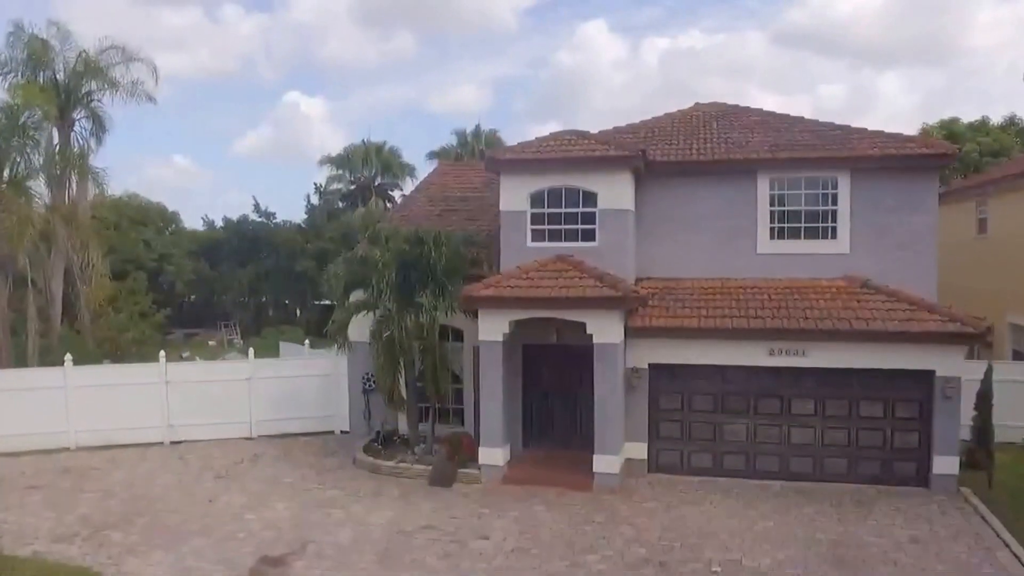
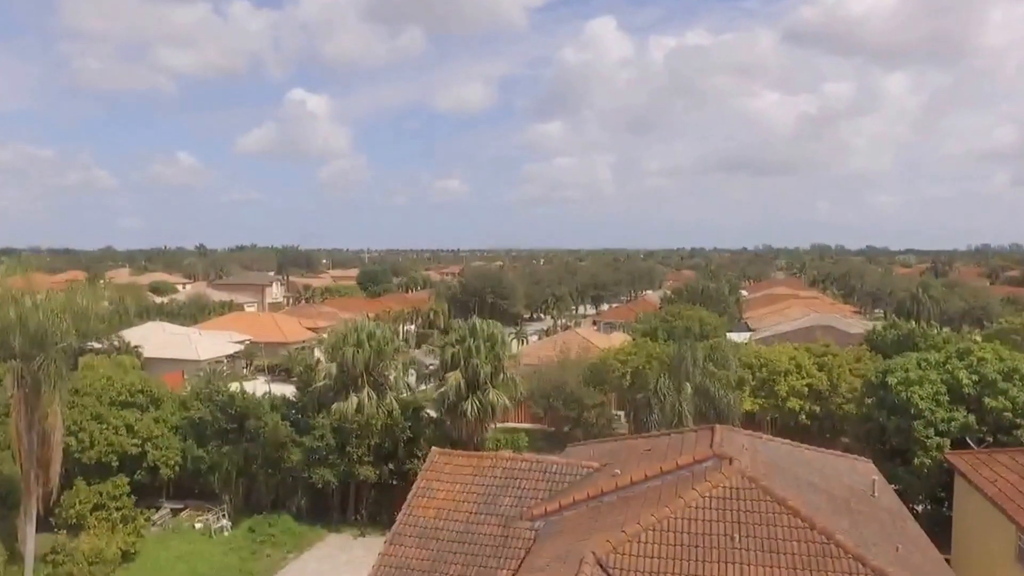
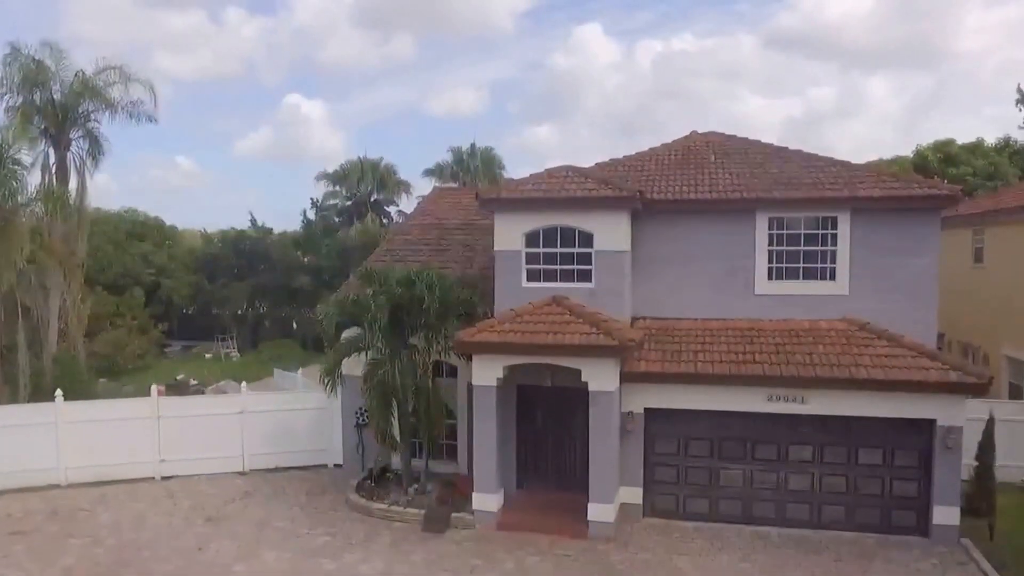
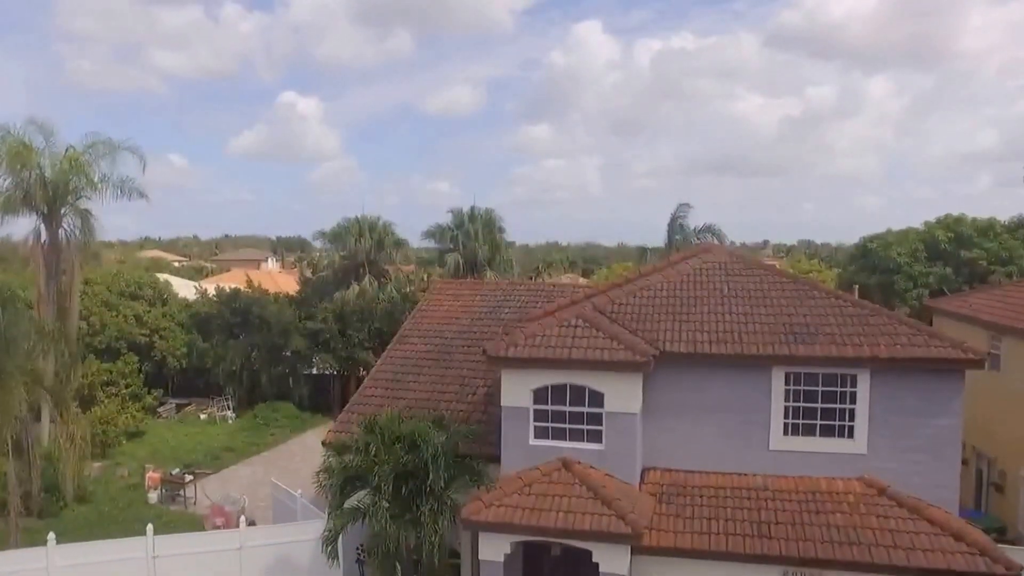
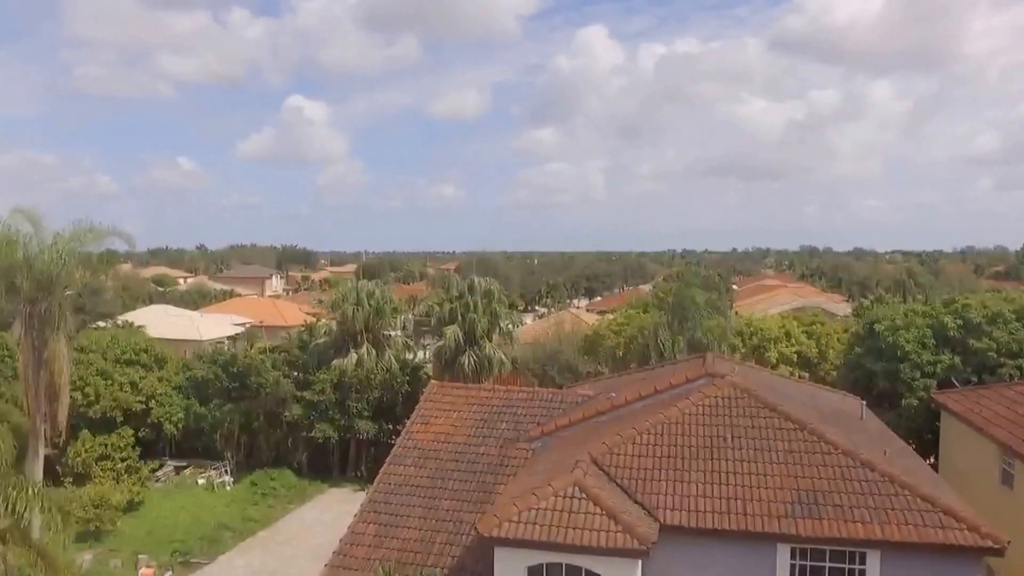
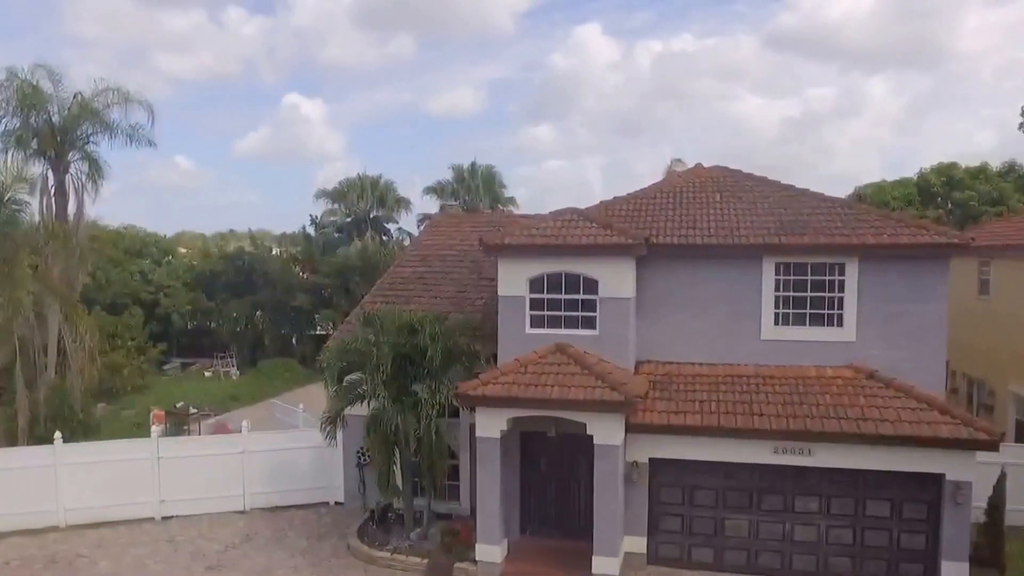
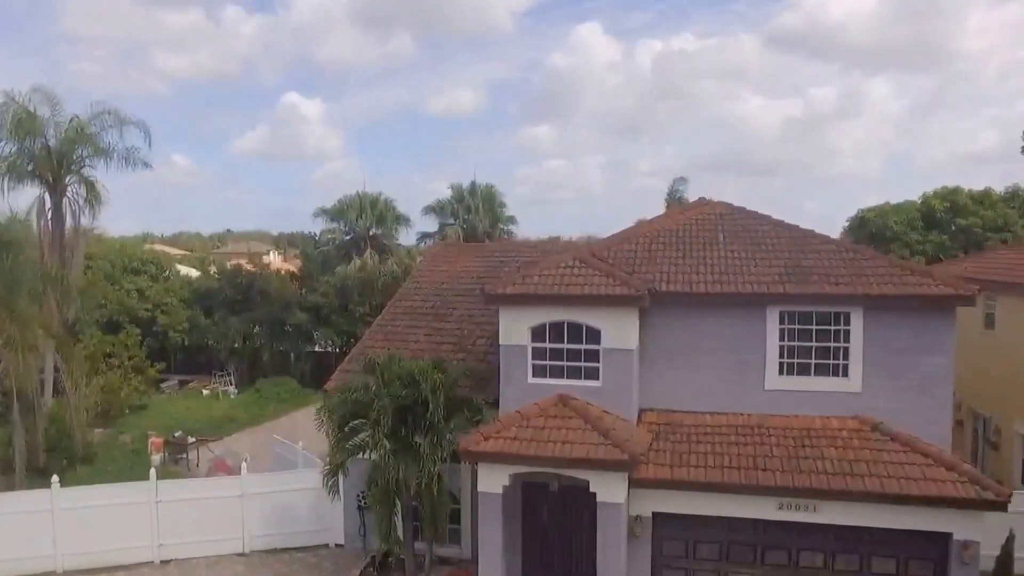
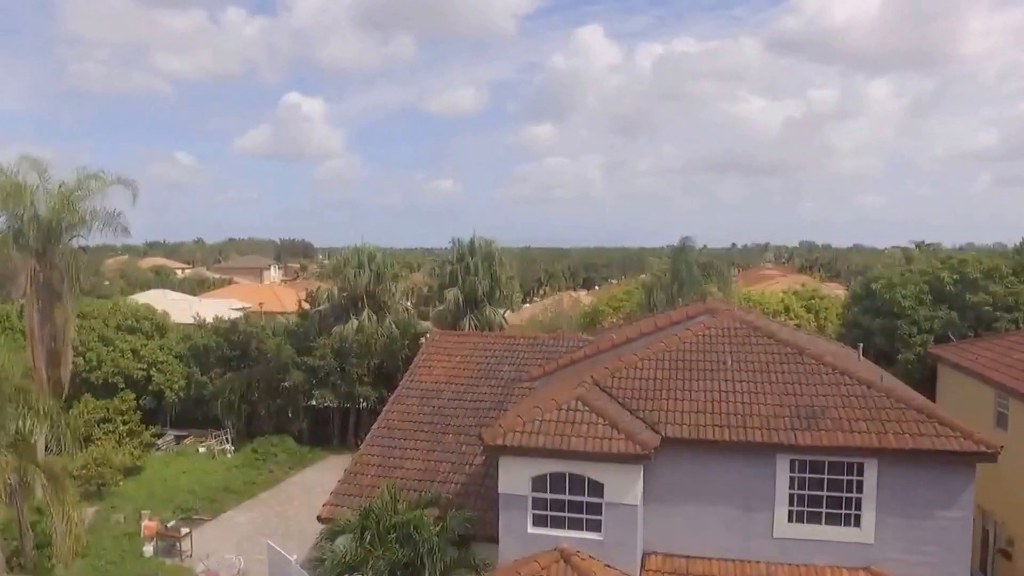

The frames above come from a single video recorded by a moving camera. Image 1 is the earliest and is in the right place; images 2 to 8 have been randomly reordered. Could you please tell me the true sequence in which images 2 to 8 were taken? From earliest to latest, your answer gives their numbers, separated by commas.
3, 6, 7, 4, 8, 5, 2
